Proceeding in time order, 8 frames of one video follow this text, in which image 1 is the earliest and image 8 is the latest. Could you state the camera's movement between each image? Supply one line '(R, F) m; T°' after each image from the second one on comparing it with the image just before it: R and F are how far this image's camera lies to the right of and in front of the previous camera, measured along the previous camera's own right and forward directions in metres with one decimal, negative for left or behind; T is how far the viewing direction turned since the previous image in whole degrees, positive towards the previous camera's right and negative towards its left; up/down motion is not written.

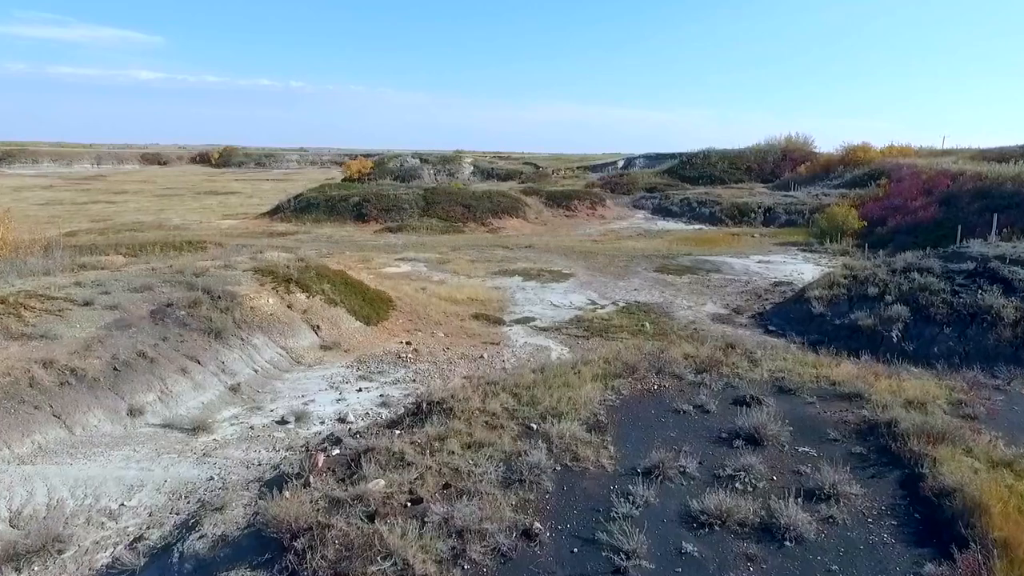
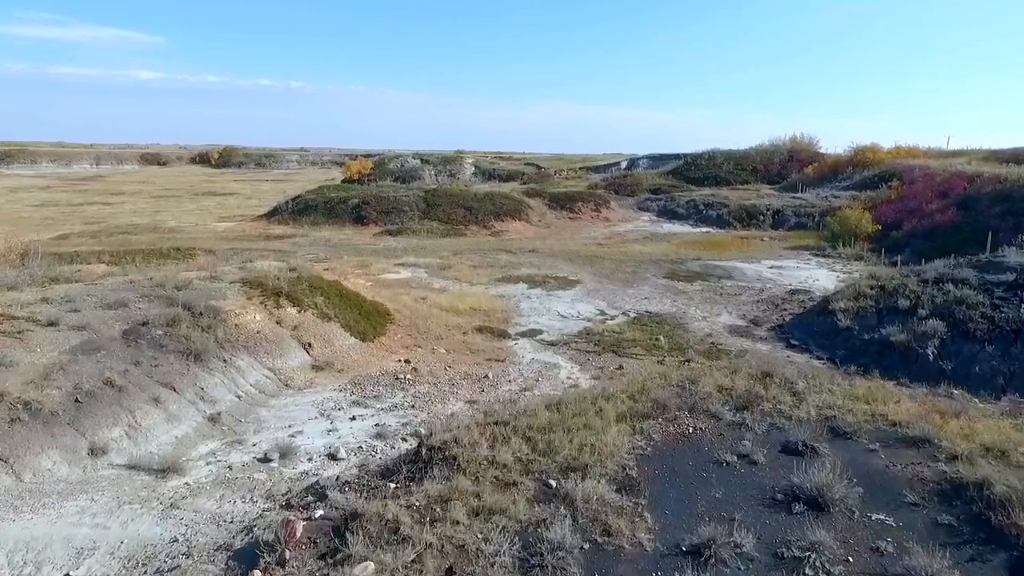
(-0.1, +0.9) m; 0°
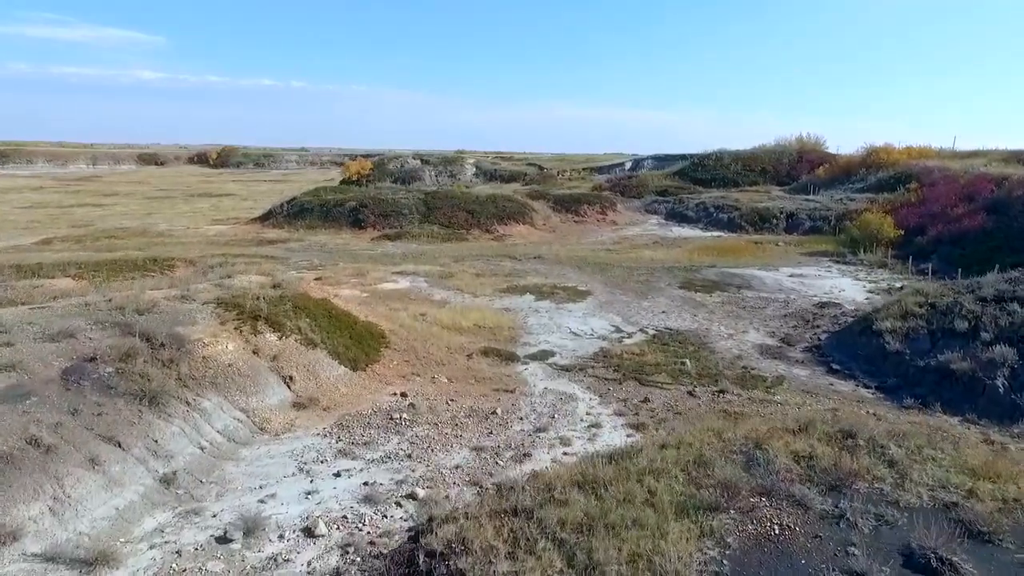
(-0.2, +1.5) m; 0°
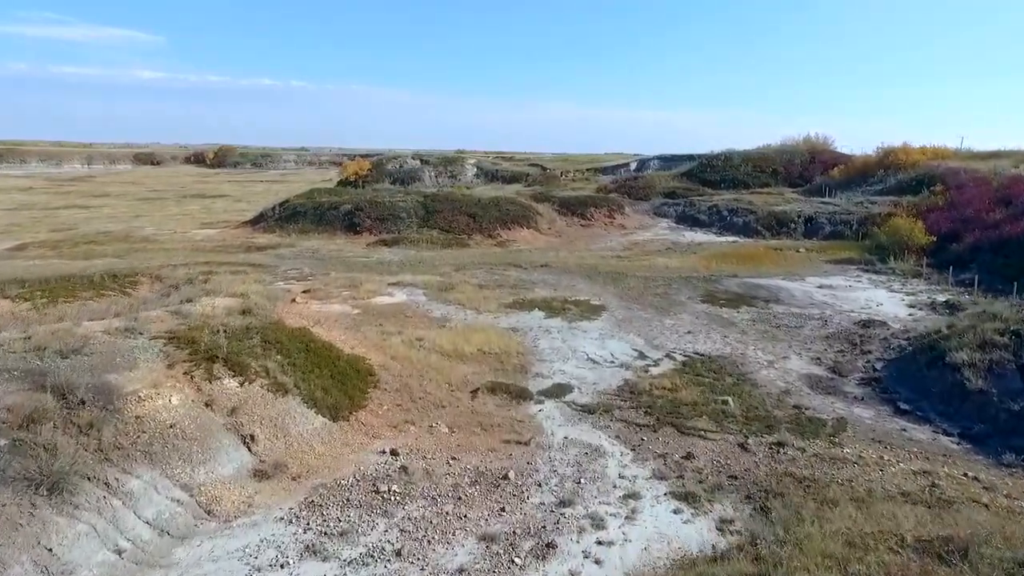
(-0.2, +2.0) m; 0°
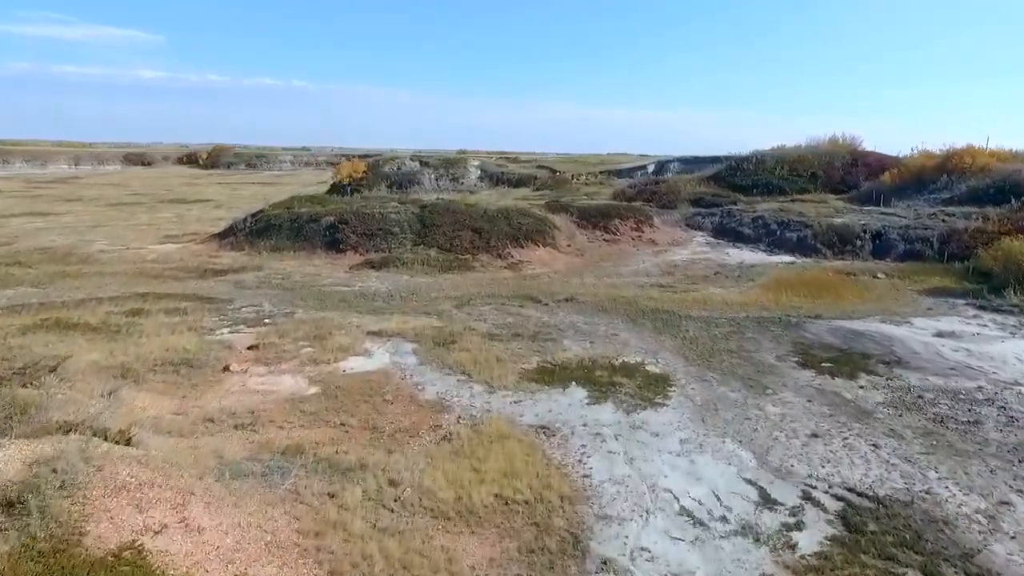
(-0.5, +5.8) m; 0°
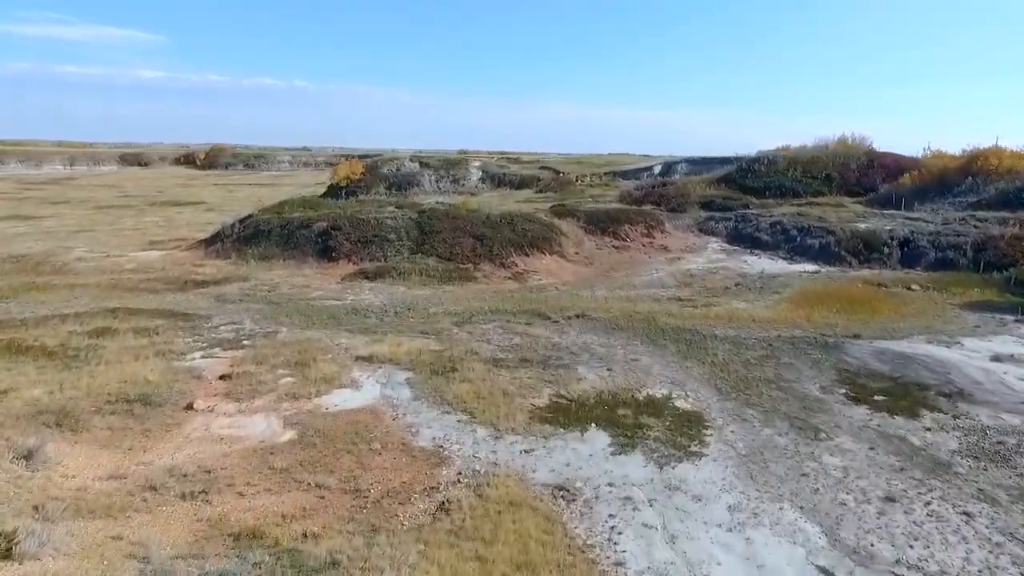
(-0.2, +1.9) m; 0°
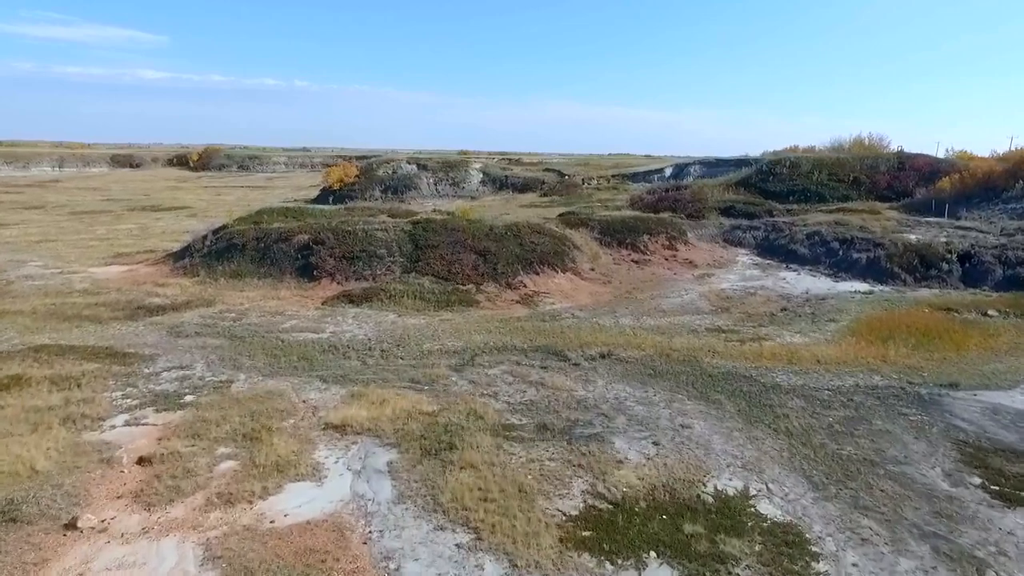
(-0.3, +3.5) m; 0°
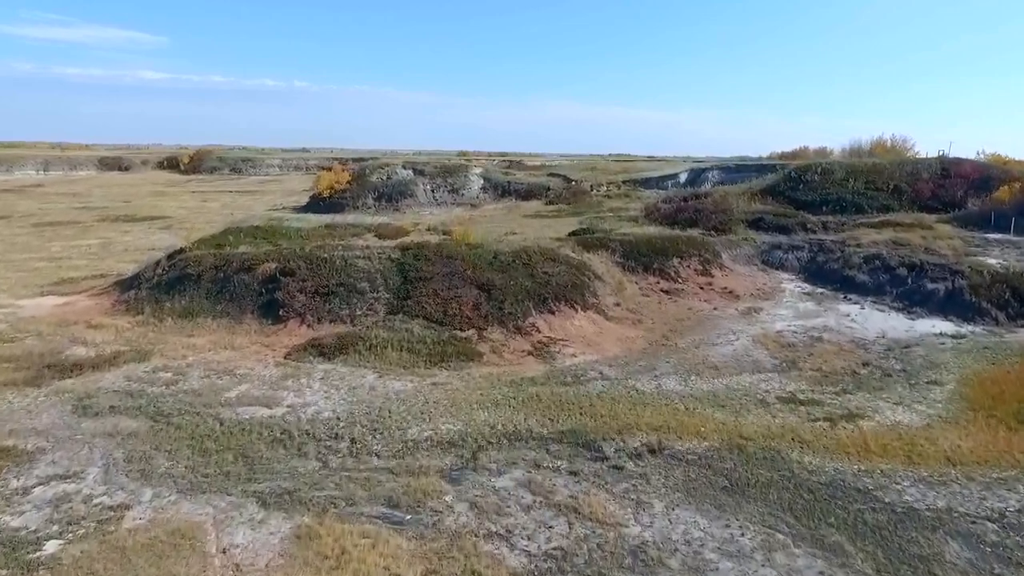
(-0.3, +4.4) m; 0°
